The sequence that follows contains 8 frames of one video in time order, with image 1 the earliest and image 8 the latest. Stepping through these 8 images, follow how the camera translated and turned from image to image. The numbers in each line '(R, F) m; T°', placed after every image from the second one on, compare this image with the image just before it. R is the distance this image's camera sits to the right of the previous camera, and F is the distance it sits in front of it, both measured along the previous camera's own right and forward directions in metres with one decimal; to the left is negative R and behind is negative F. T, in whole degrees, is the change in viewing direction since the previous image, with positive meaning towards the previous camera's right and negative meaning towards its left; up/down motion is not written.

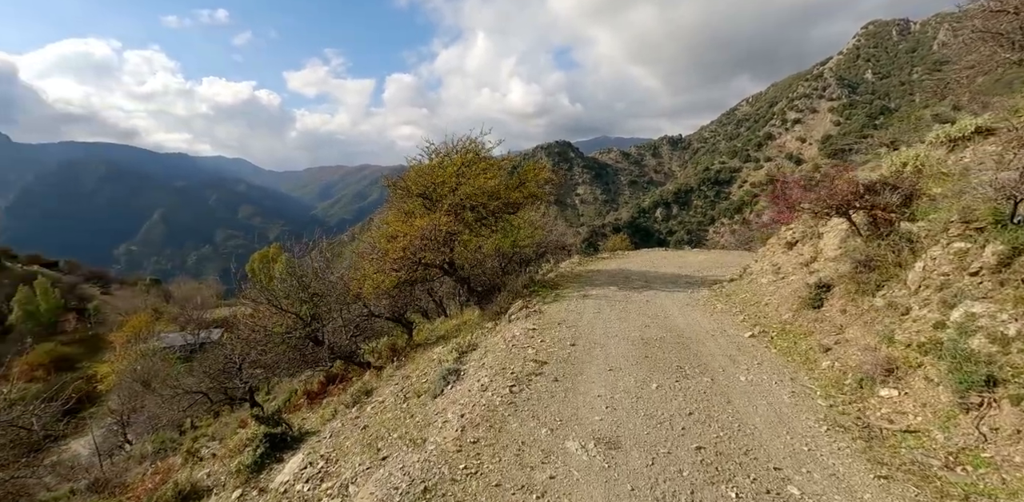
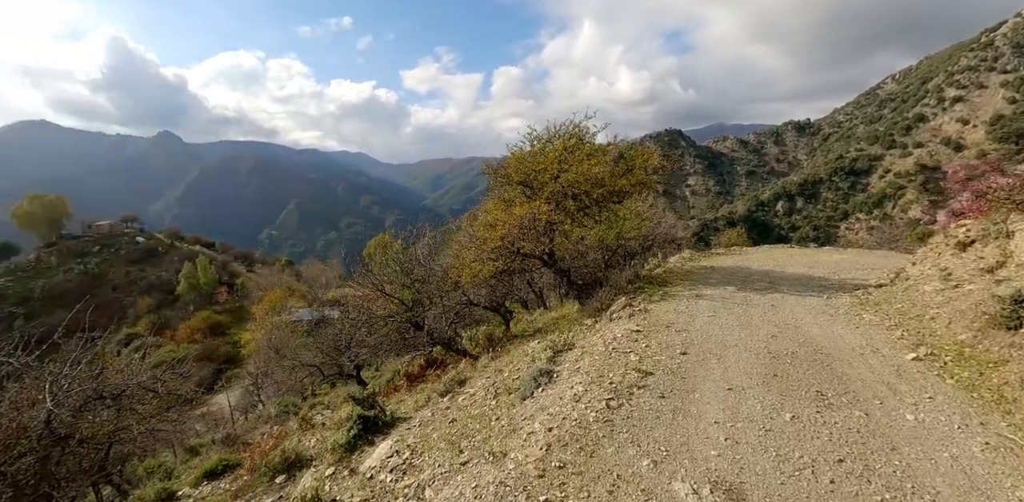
(0.0, +0.6) m; -12°
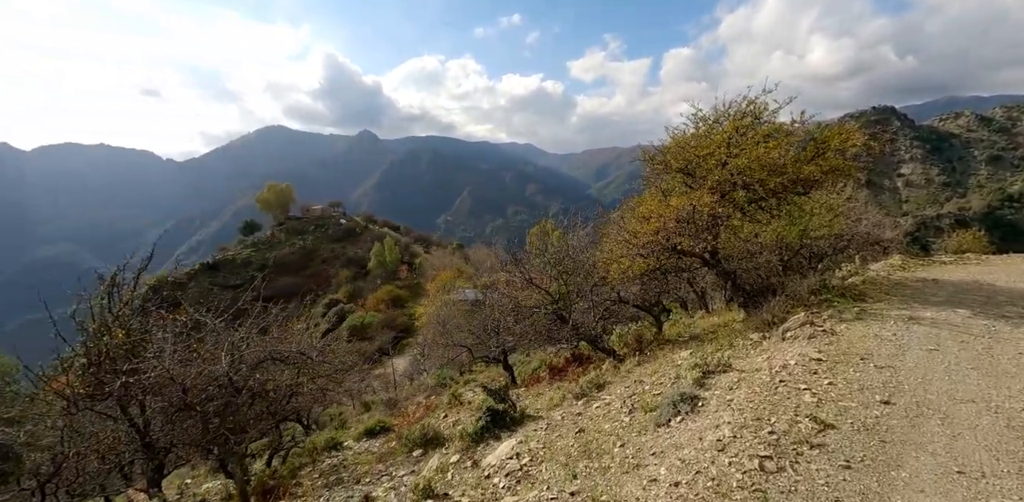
(+0.2, +0.8) m; -18°
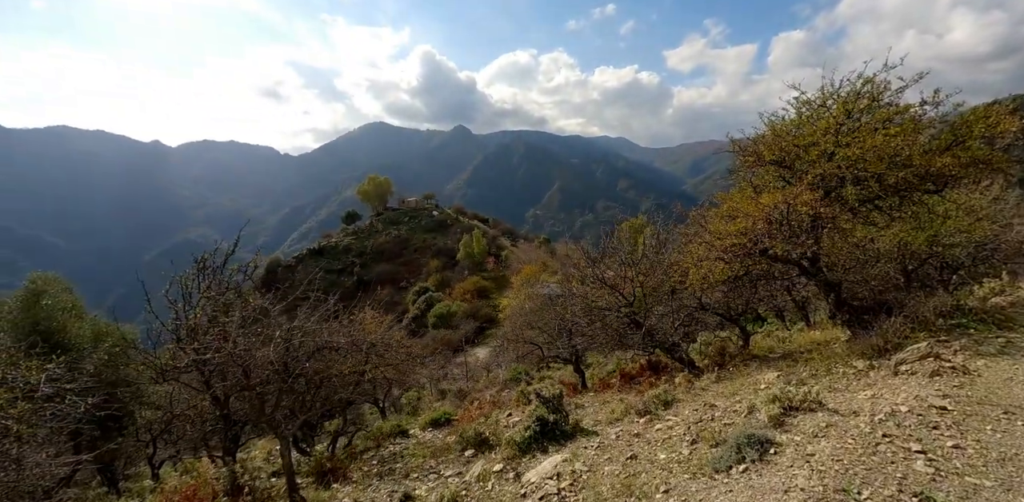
(+0.5, +0.7) m; -10°
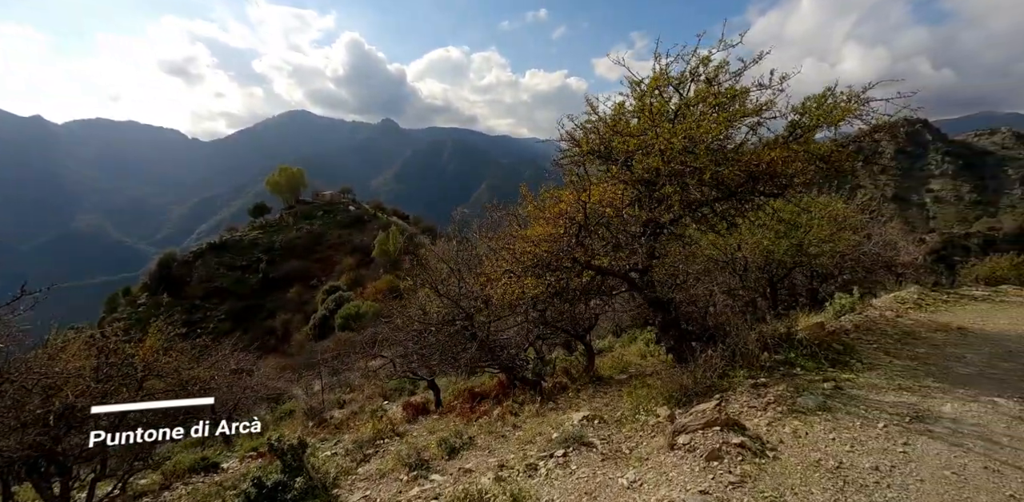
(+2.8, +2.2) m; +8°
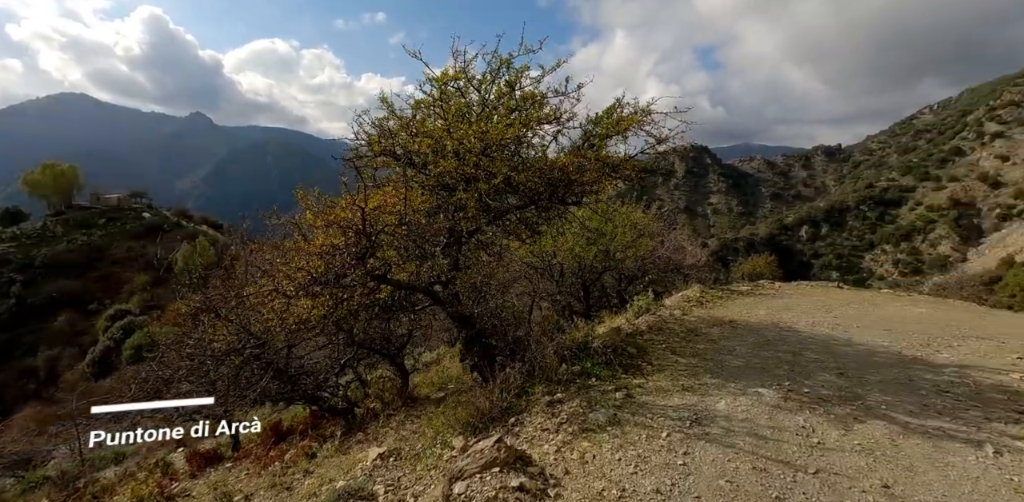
(+0.7, +0.7) m; +18°
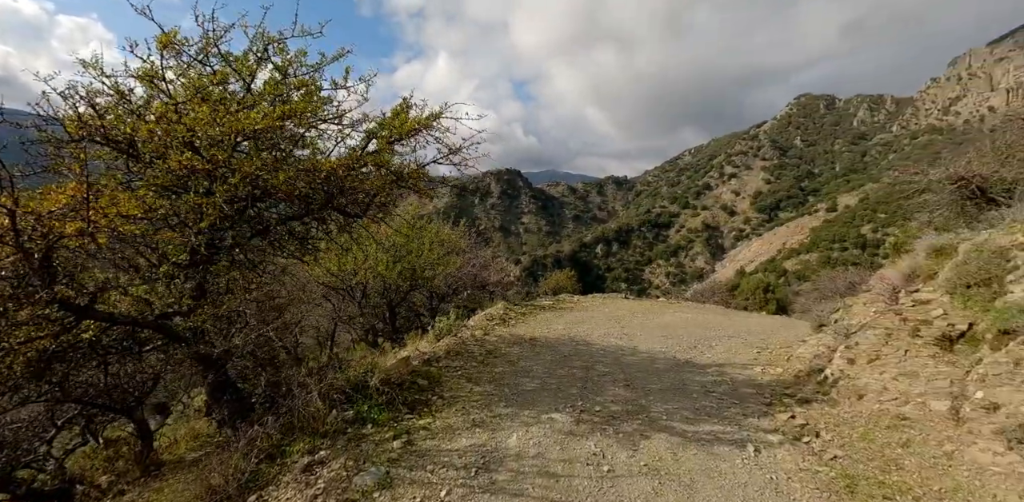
(+0.5, +0.7) m; +20°
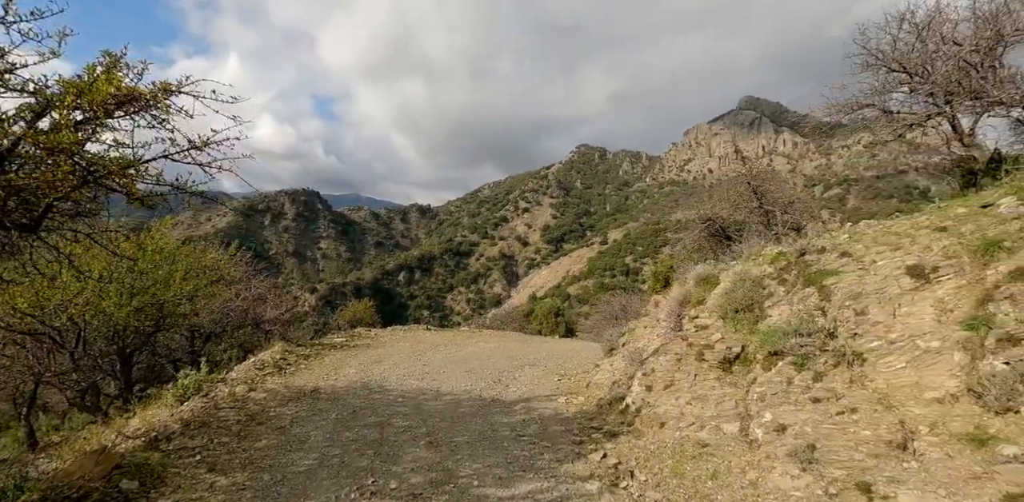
(+0.2, +0.9) m; +22°
